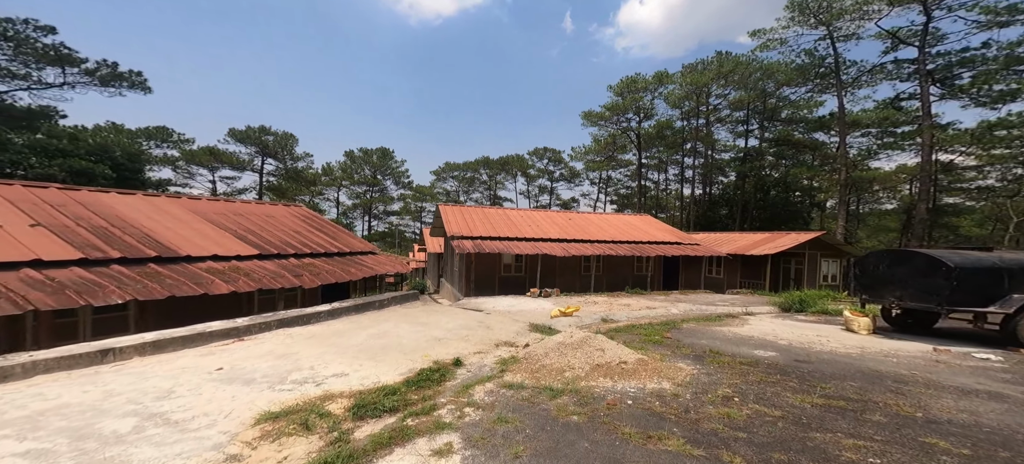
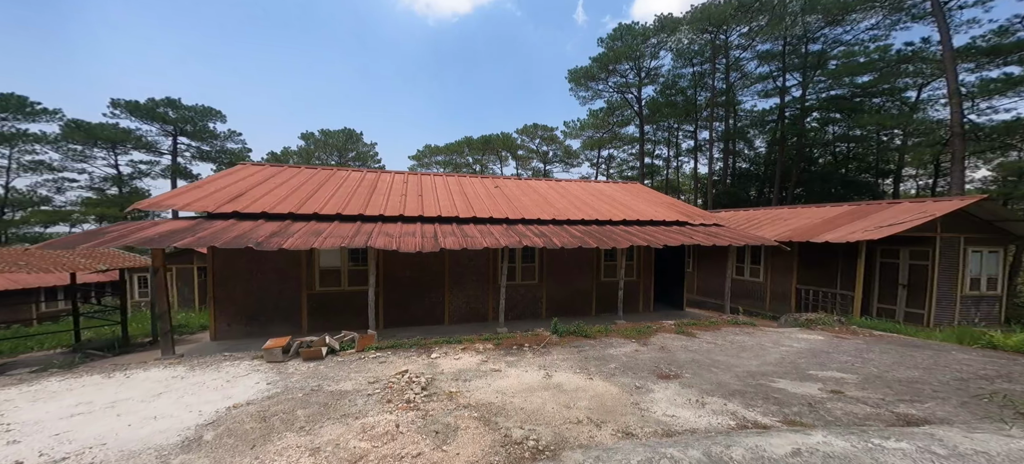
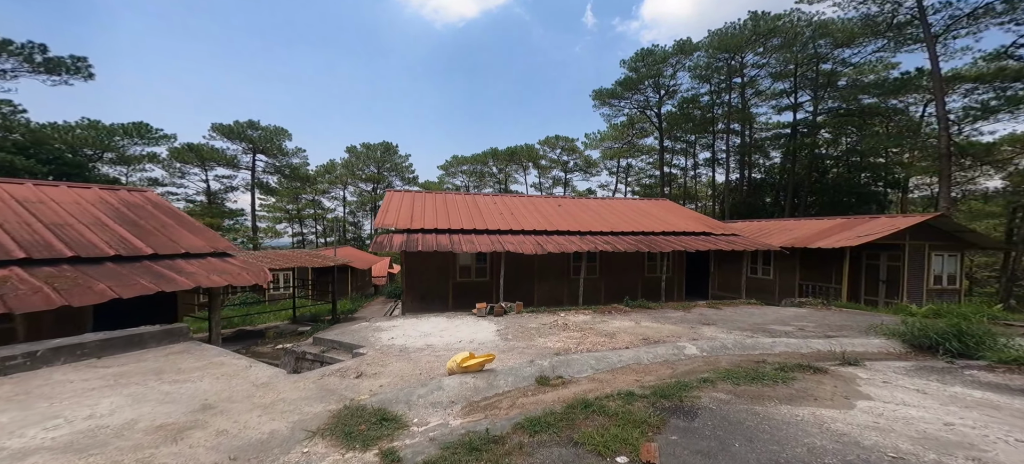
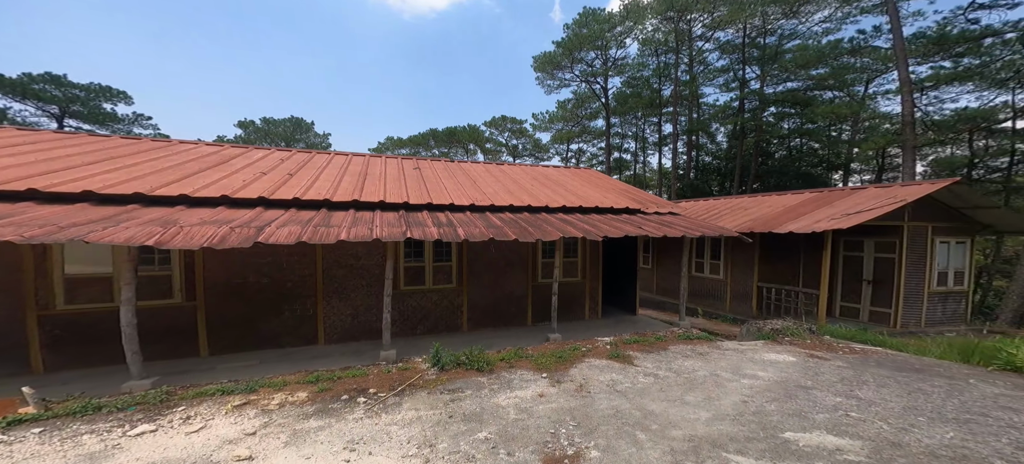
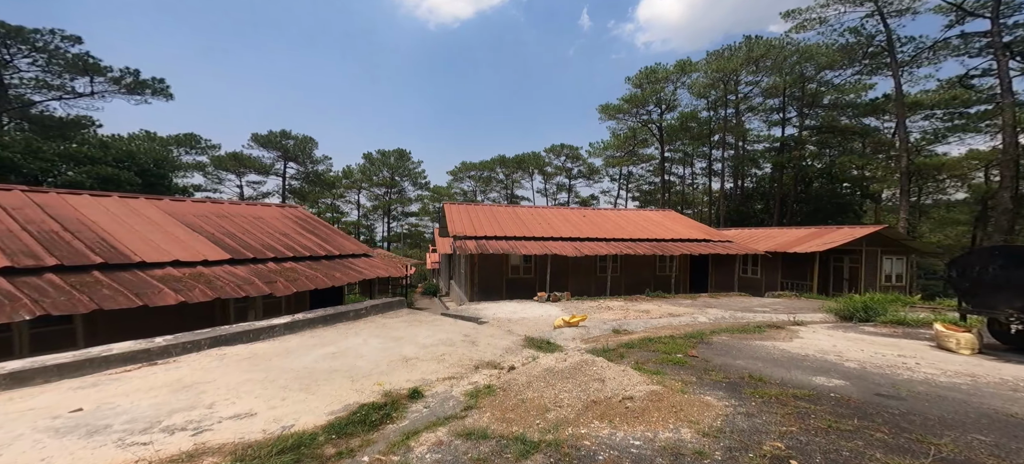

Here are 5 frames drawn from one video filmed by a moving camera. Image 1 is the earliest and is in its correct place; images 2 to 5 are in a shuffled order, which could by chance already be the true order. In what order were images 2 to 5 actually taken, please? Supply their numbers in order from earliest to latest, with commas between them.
5, 3, 2, 4
